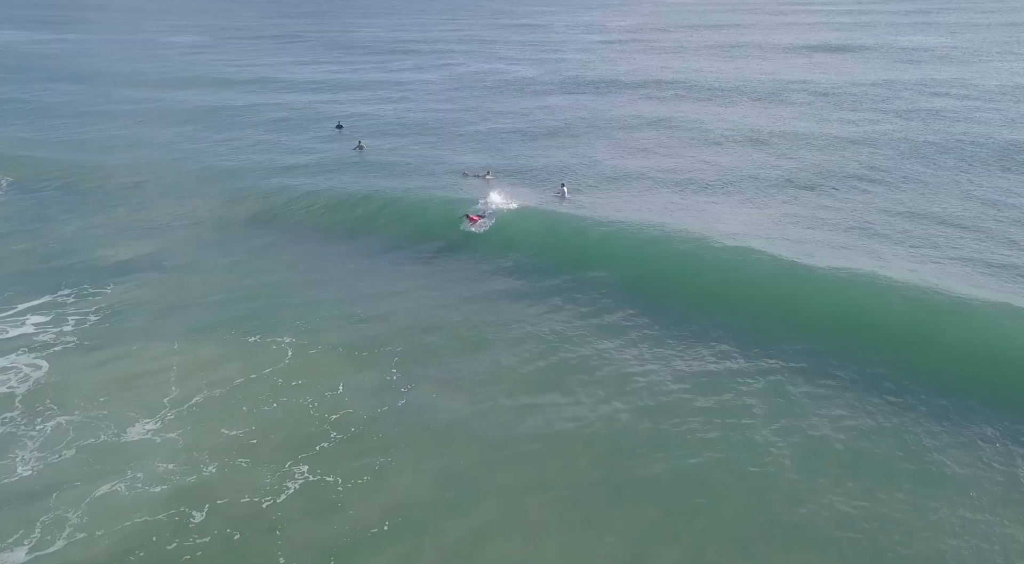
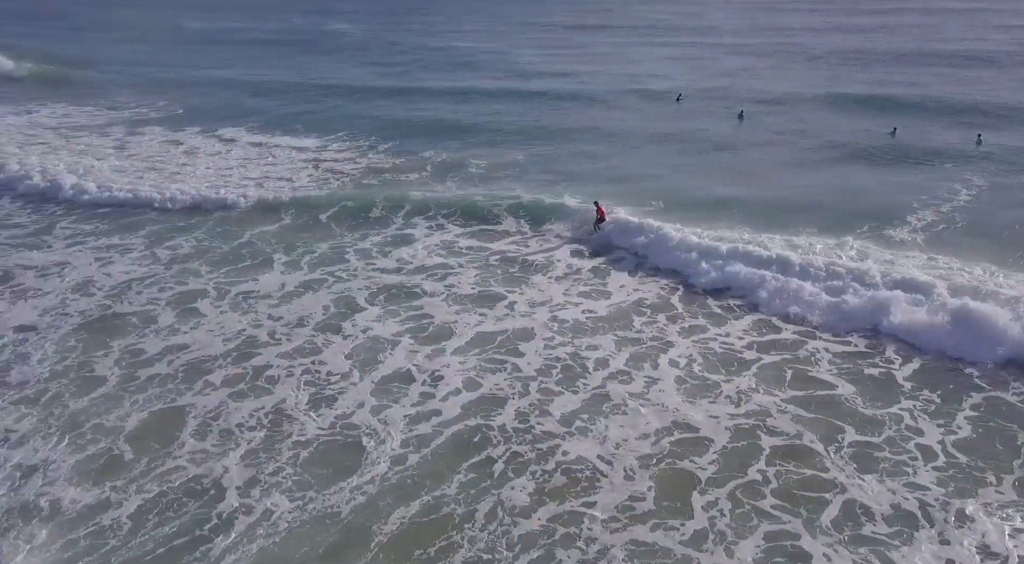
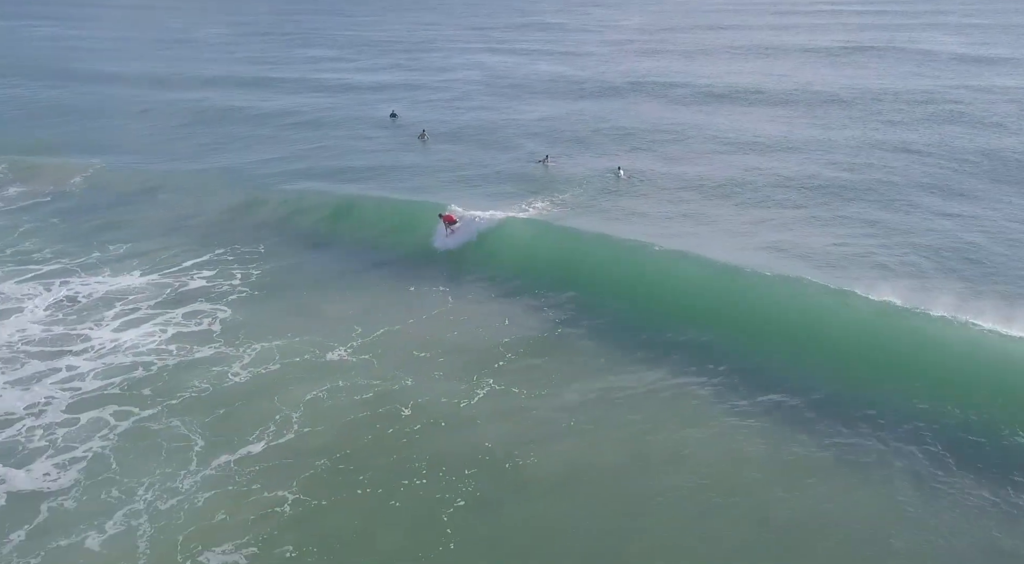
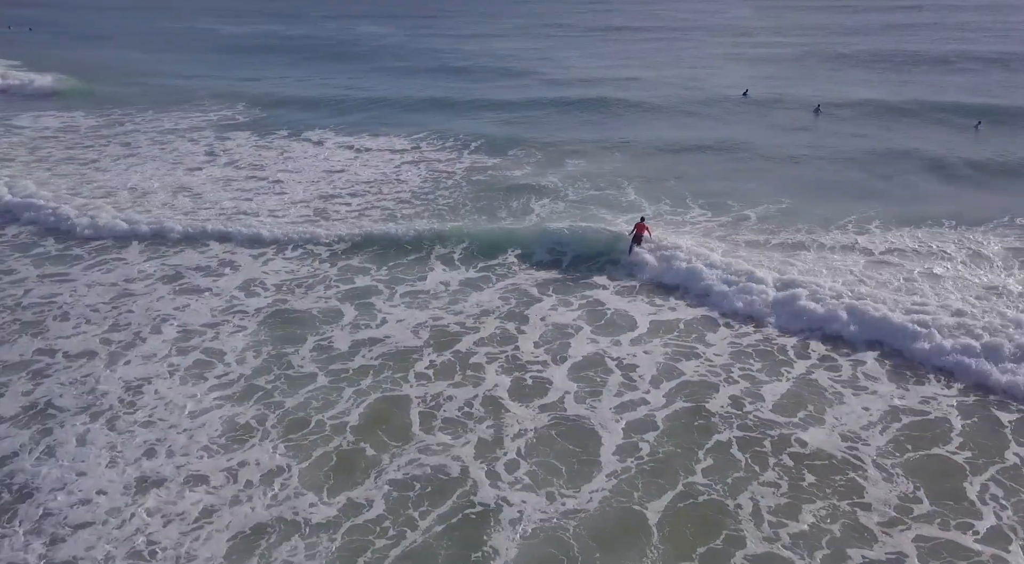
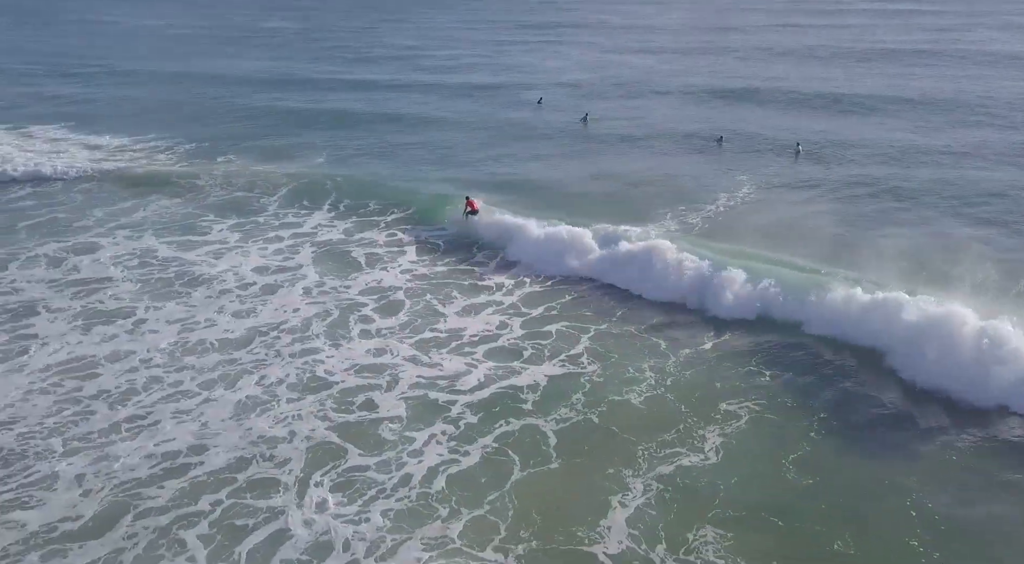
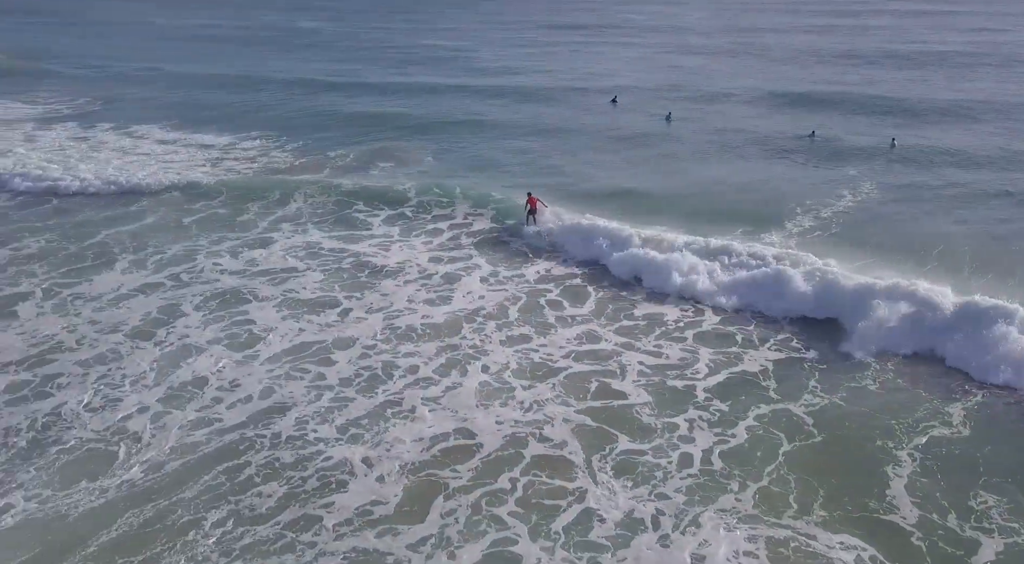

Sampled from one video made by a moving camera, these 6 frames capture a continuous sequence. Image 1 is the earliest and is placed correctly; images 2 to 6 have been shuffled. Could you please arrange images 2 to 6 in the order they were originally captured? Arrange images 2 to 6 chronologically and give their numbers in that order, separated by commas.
3, 5, 6, 2, 4
